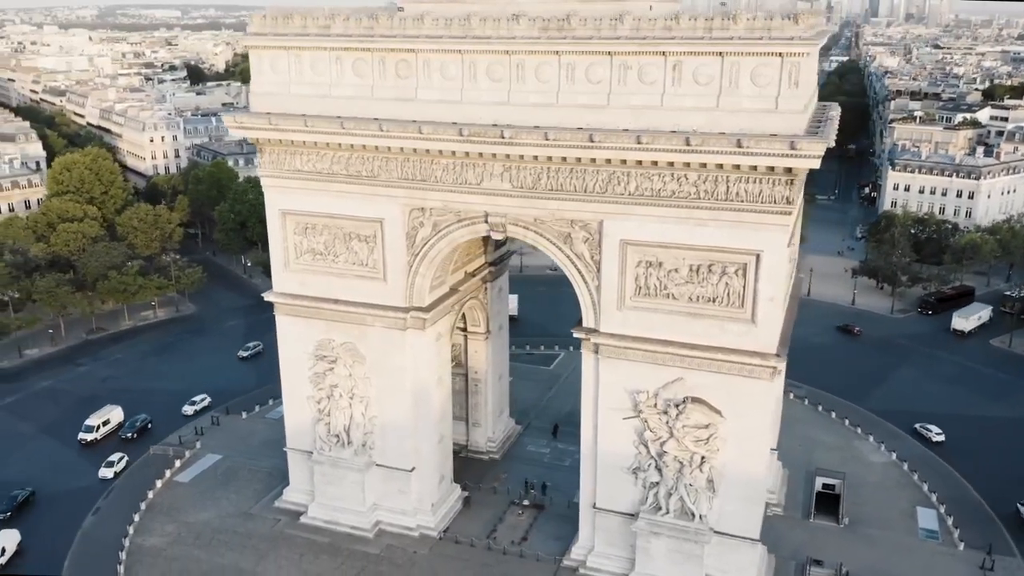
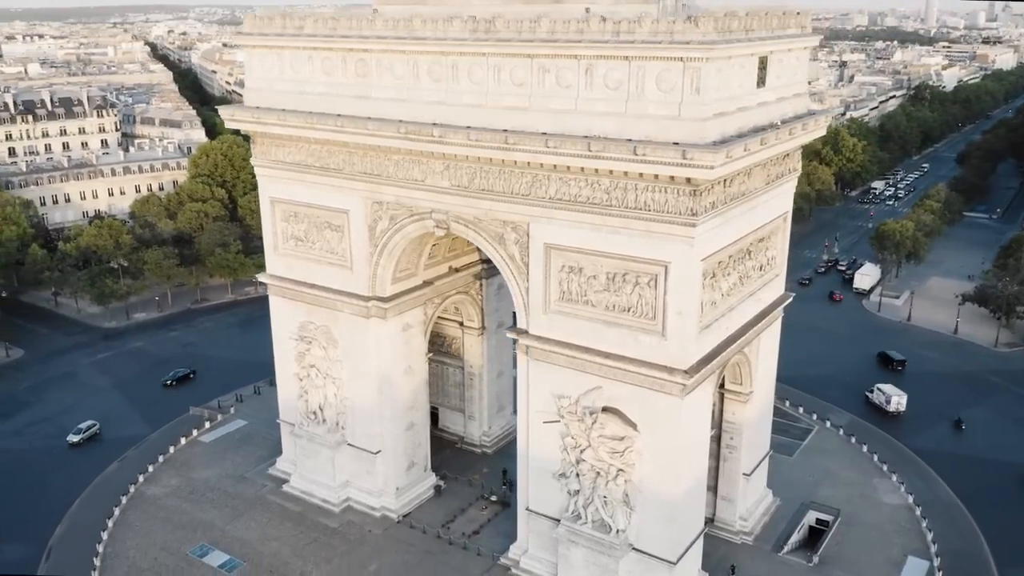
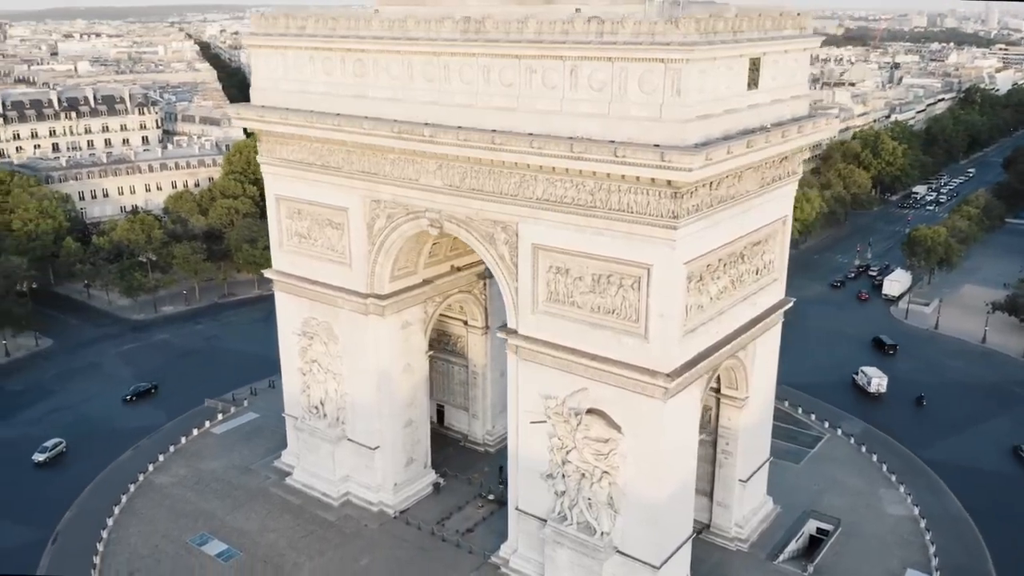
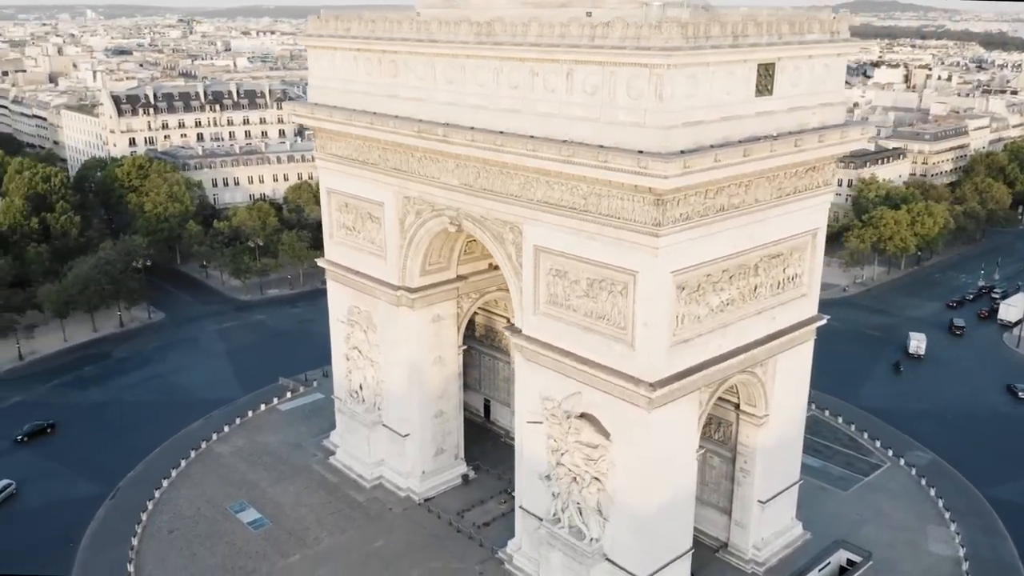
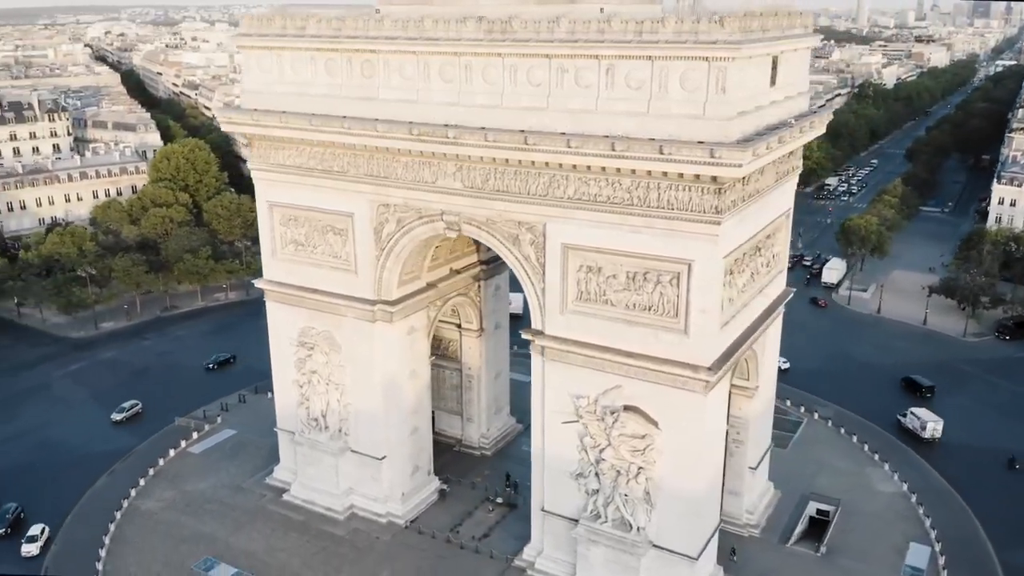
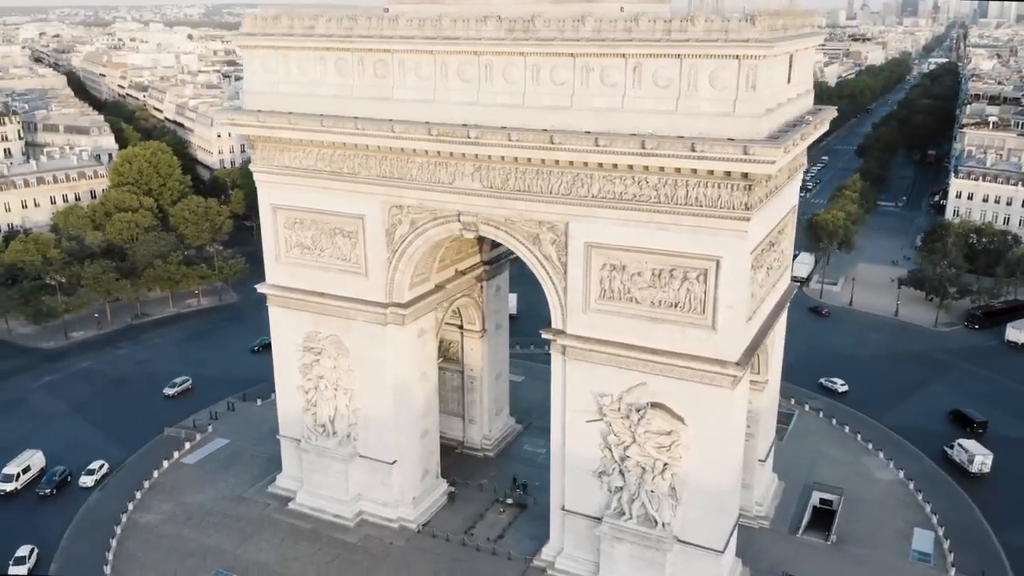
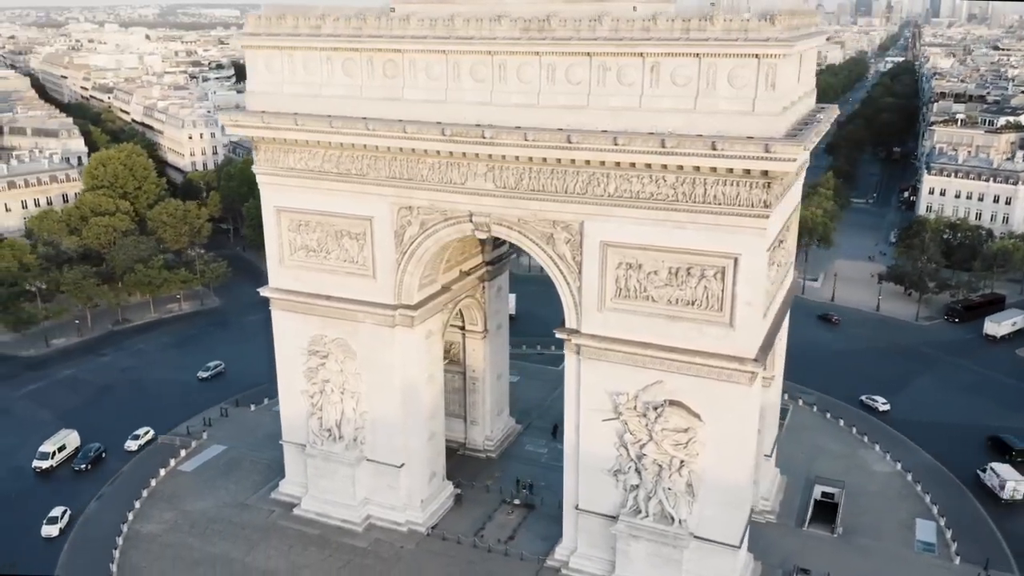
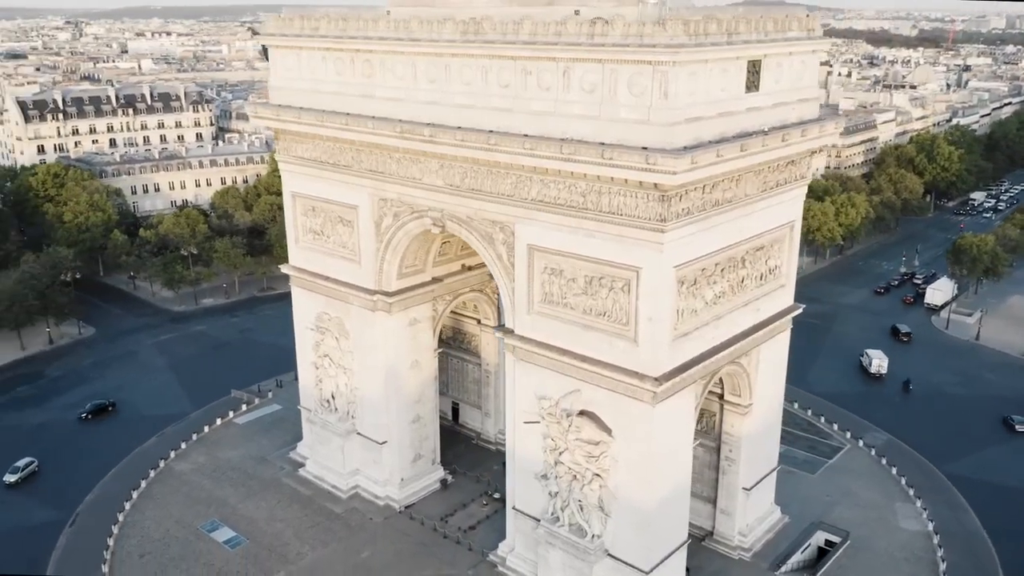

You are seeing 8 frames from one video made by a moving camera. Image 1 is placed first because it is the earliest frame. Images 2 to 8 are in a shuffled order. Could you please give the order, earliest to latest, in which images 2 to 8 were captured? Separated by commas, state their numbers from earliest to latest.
7, 6, 5, 2, 3, 8, 4
